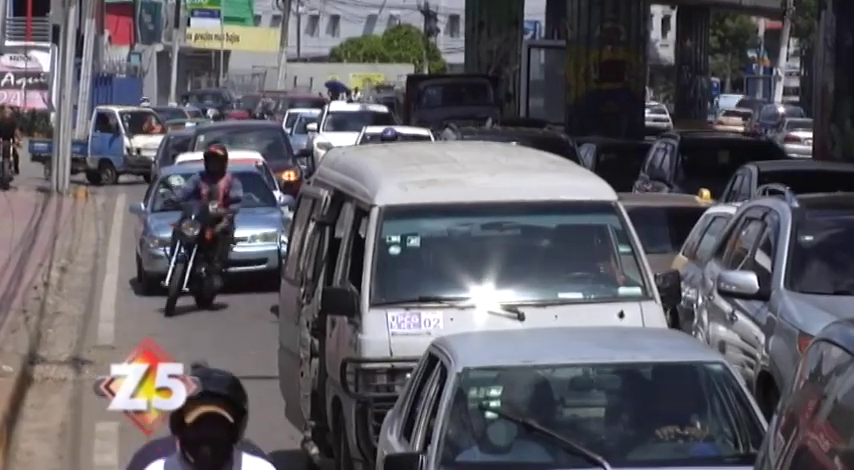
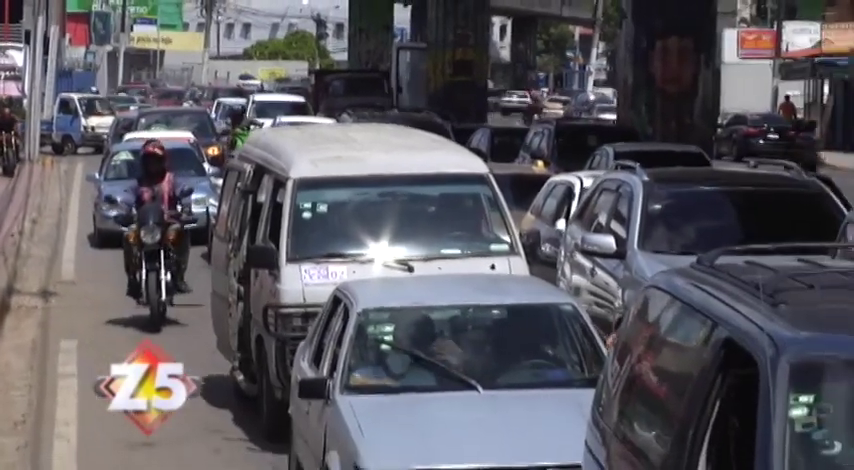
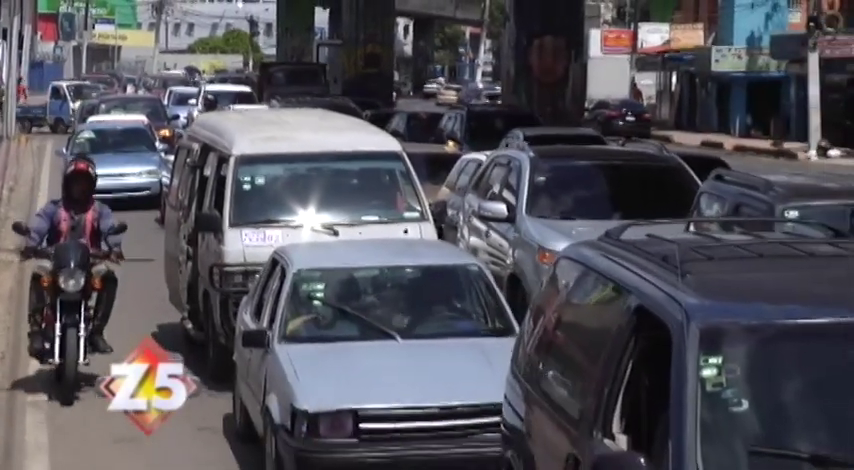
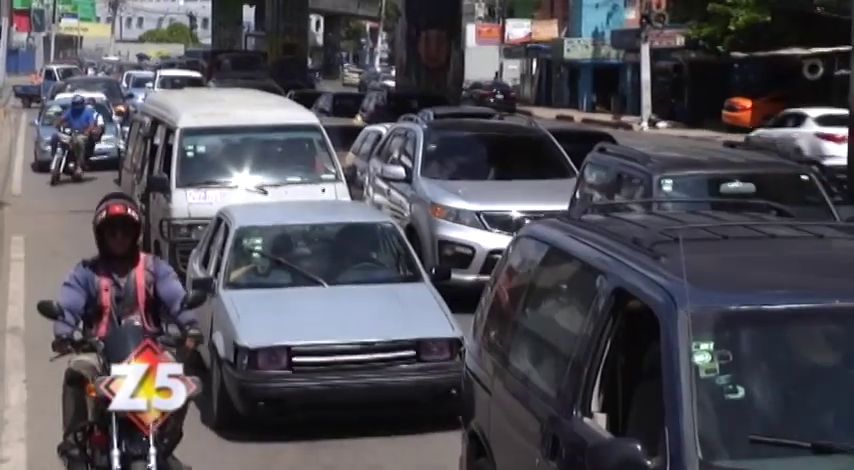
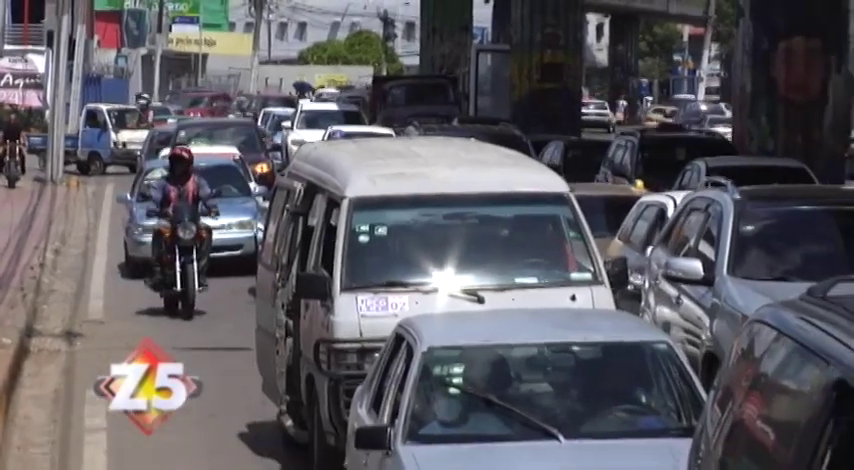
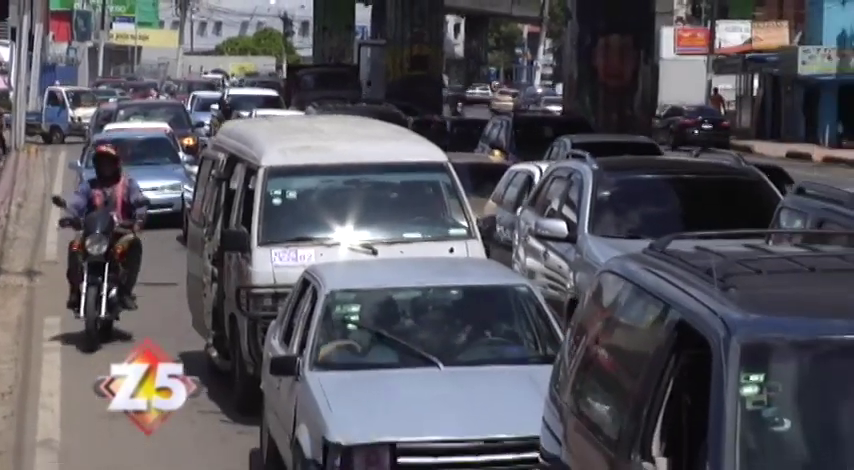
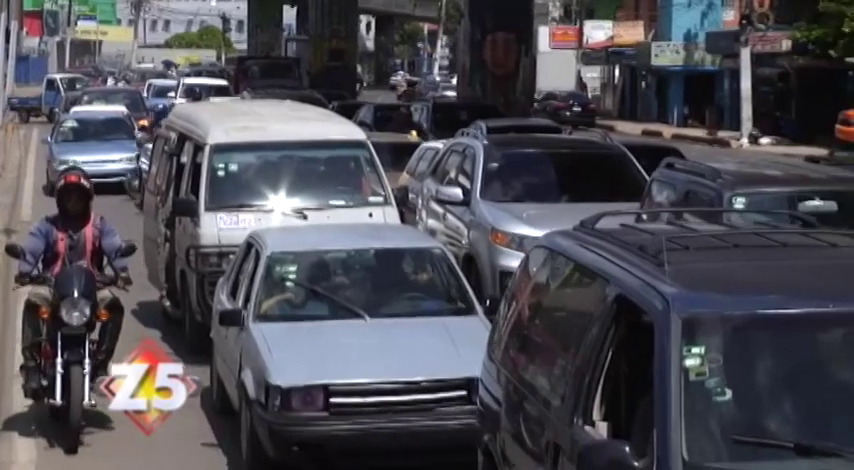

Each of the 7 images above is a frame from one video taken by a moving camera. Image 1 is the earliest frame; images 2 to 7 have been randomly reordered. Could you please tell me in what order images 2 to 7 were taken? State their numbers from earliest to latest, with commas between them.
5, 2, 6, 3, 7, 4
